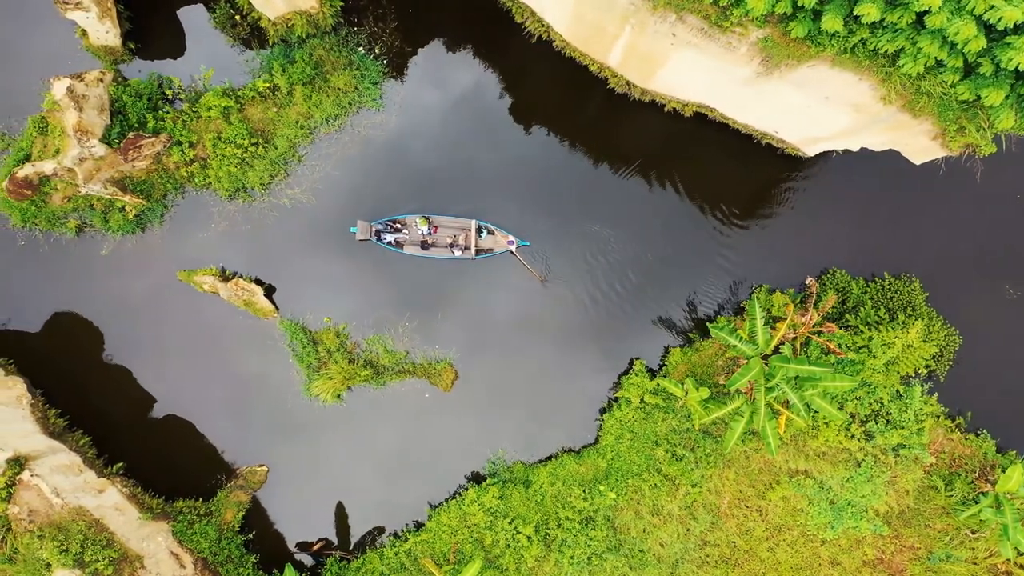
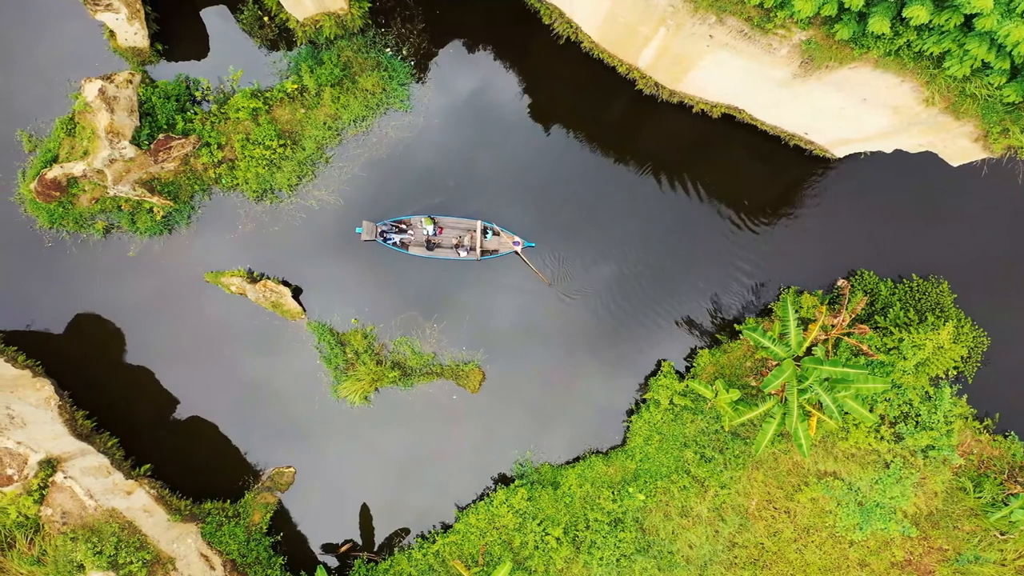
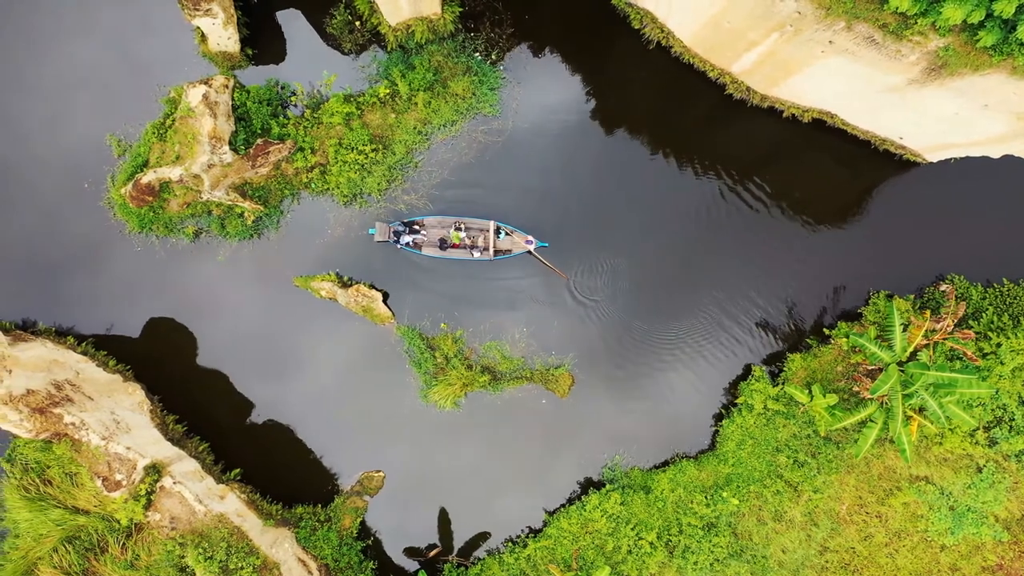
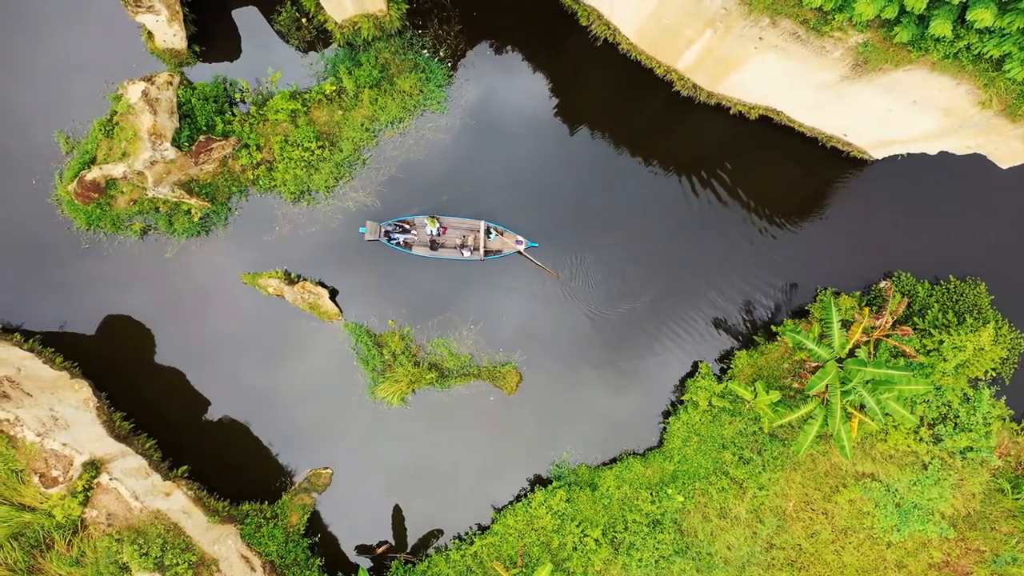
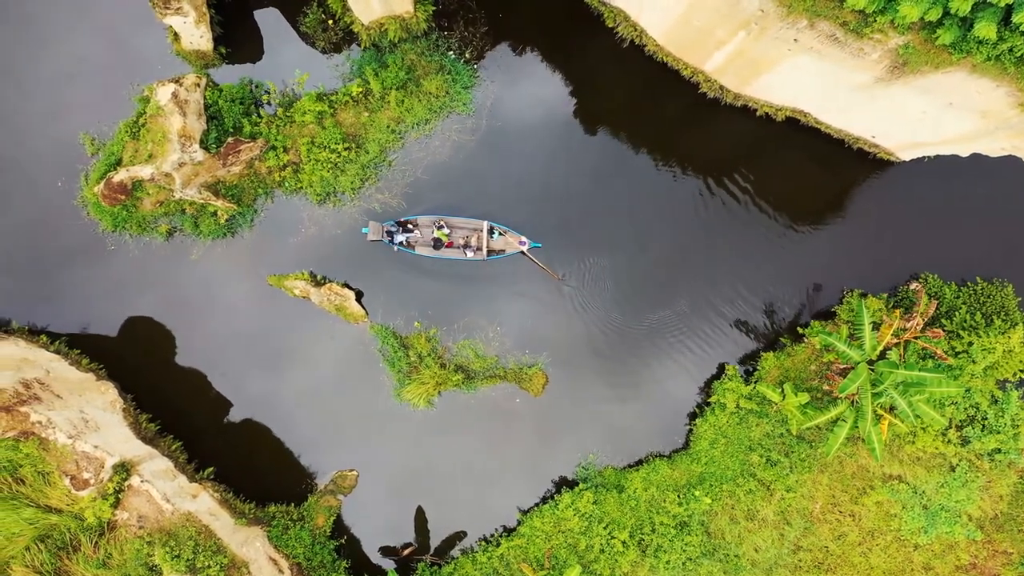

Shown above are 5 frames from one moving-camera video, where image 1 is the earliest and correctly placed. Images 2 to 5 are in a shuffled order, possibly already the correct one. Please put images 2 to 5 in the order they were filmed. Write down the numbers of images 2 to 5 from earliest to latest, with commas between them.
2, 4, 5, 3
